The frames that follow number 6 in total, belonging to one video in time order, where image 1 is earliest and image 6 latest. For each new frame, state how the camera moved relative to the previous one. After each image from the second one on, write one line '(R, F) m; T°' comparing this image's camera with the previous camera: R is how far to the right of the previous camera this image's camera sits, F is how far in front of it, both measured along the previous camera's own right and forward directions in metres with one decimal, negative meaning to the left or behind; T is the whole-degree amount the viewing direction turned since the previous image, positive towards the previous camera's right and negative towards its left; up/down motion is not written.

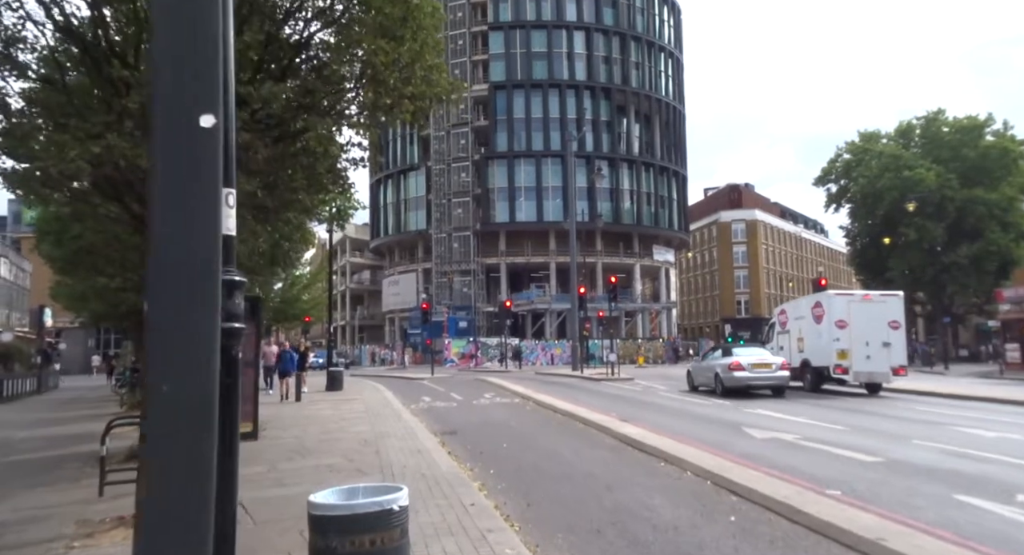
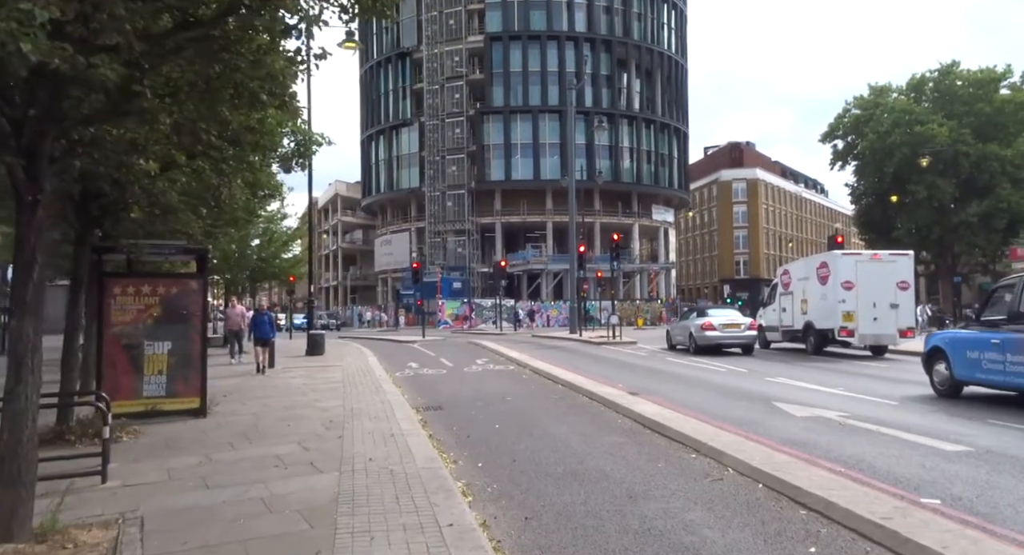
(0.0, +2.1) m; 0°
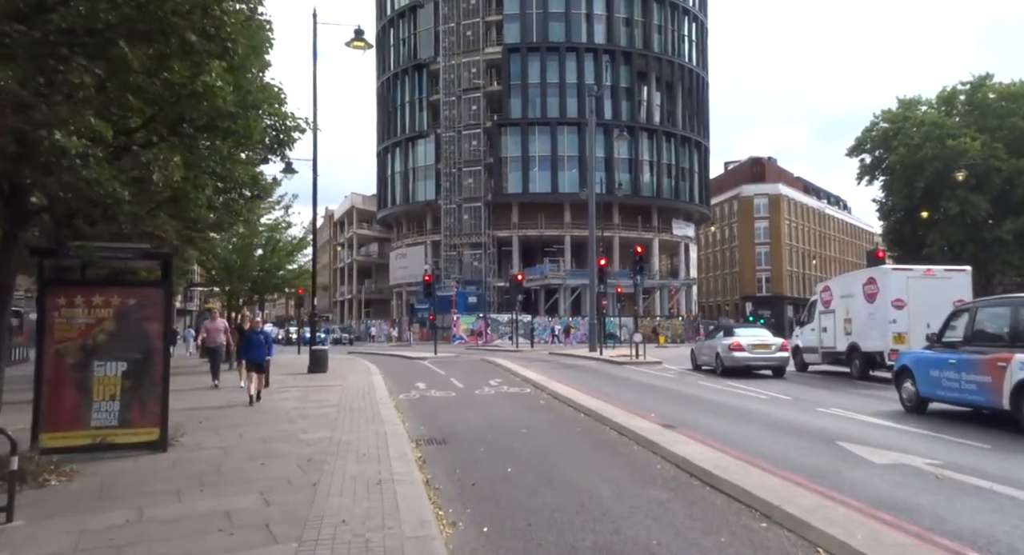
(0.0, +1.8) m; -1°
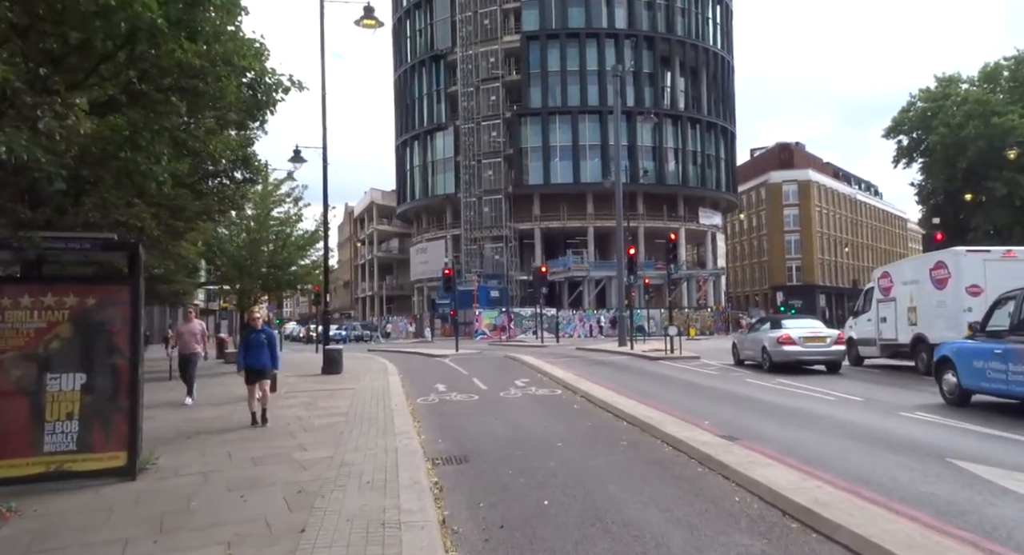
(-0.1, +1.8) m; -2°
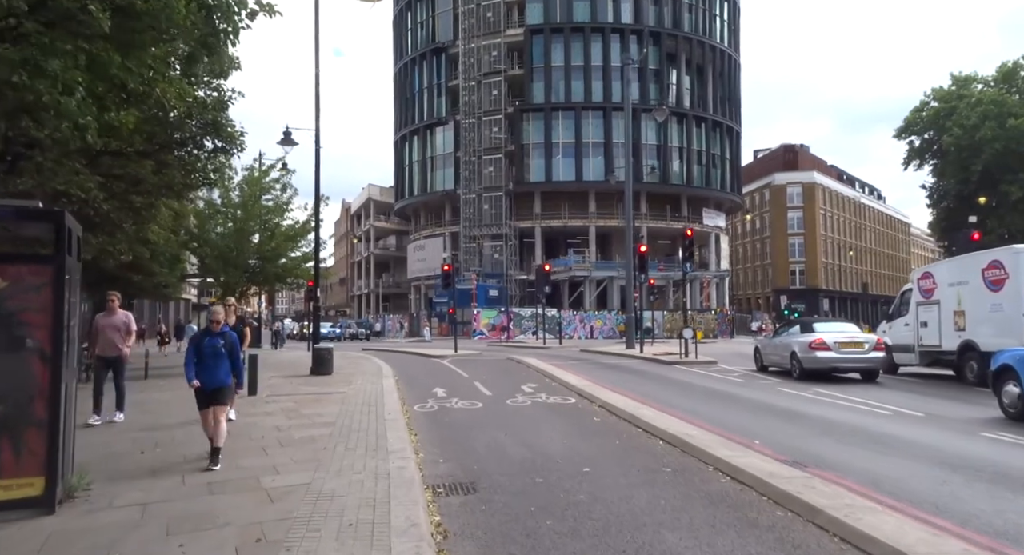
(-0.3, +1.8) m; 0°
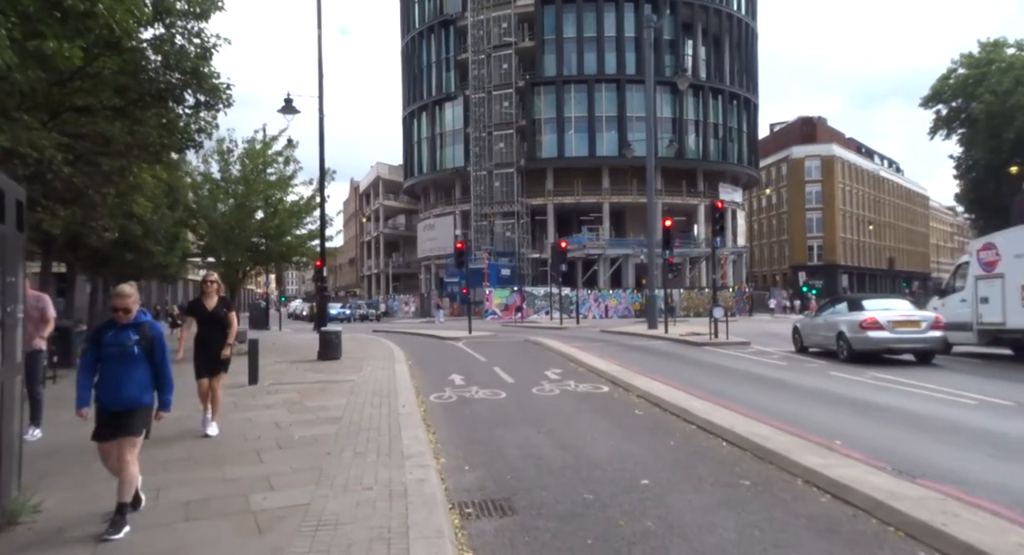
(-0.3, +1.5) m; -1°
